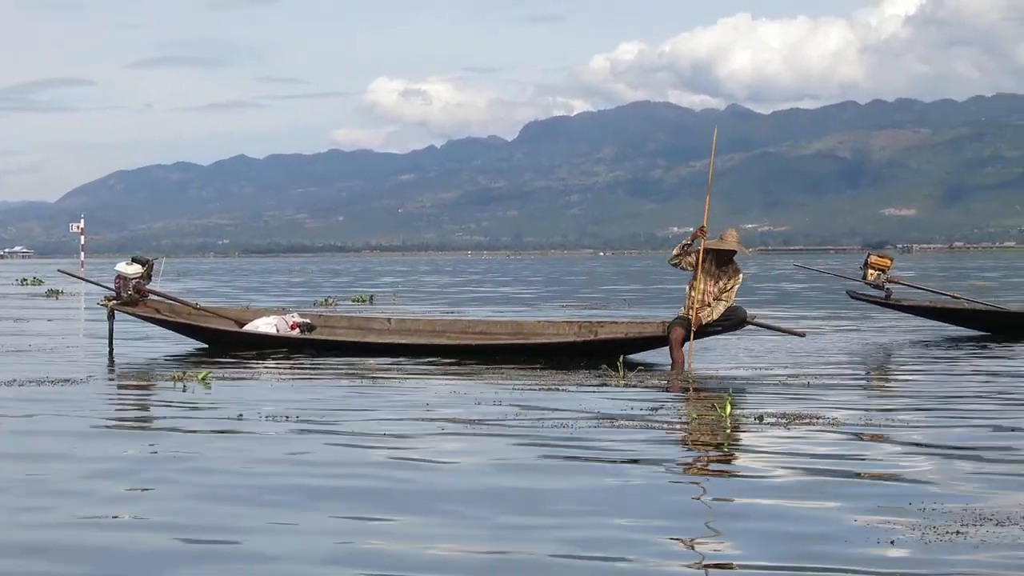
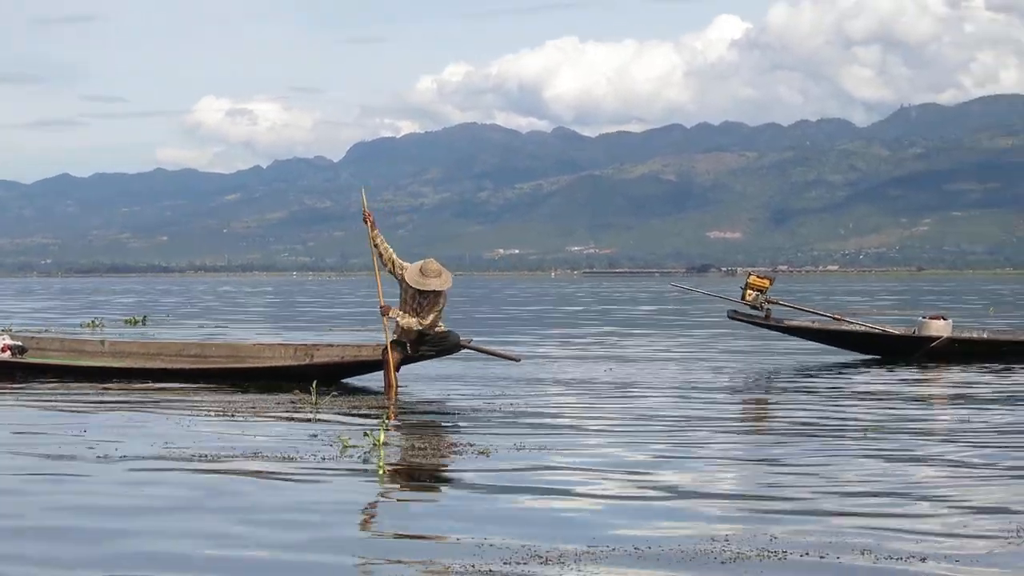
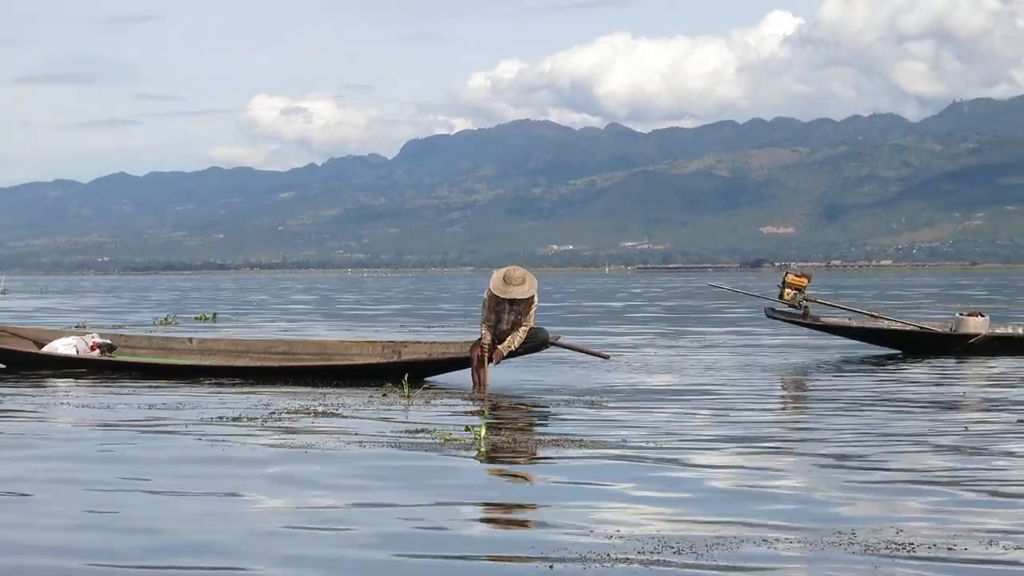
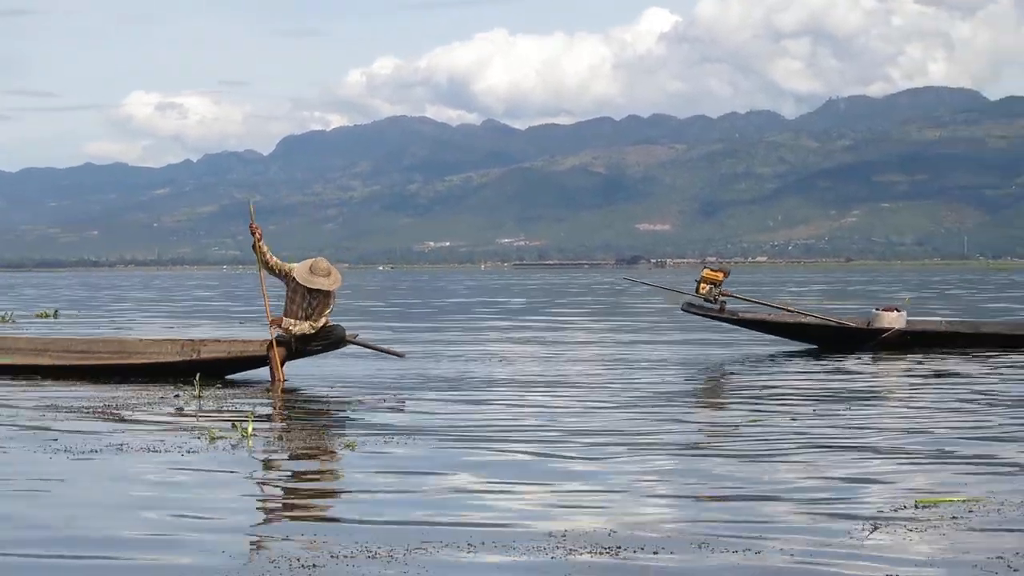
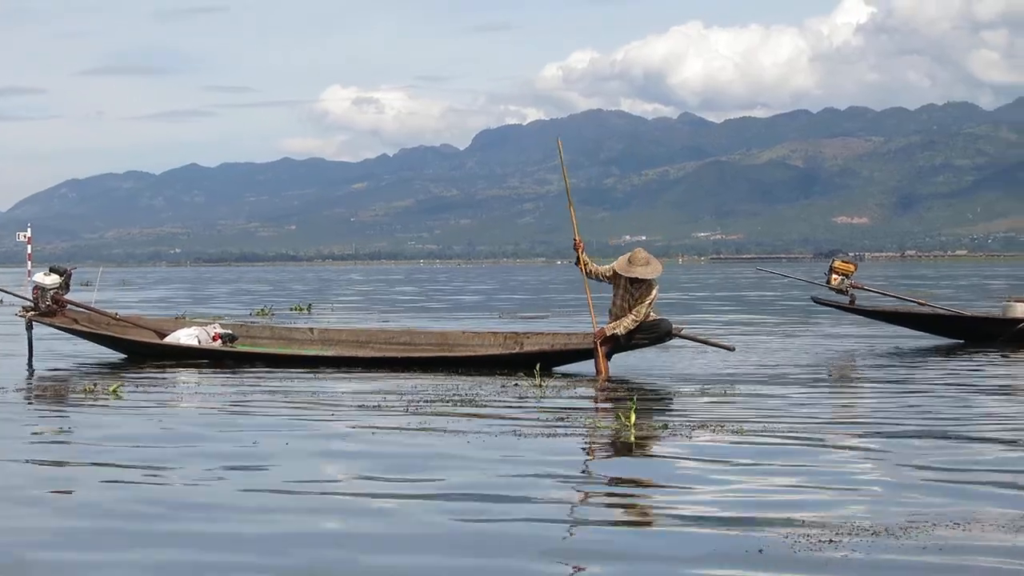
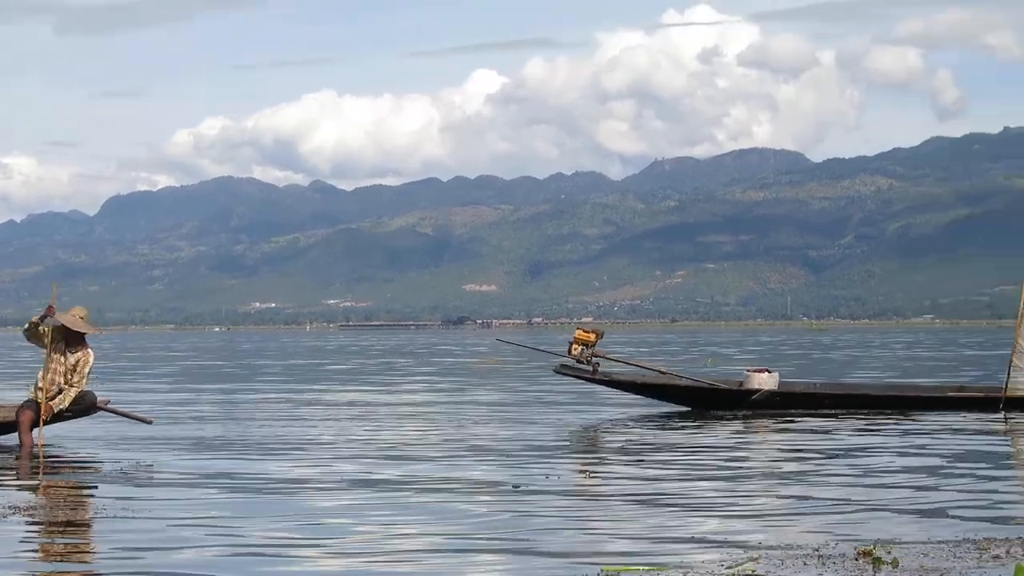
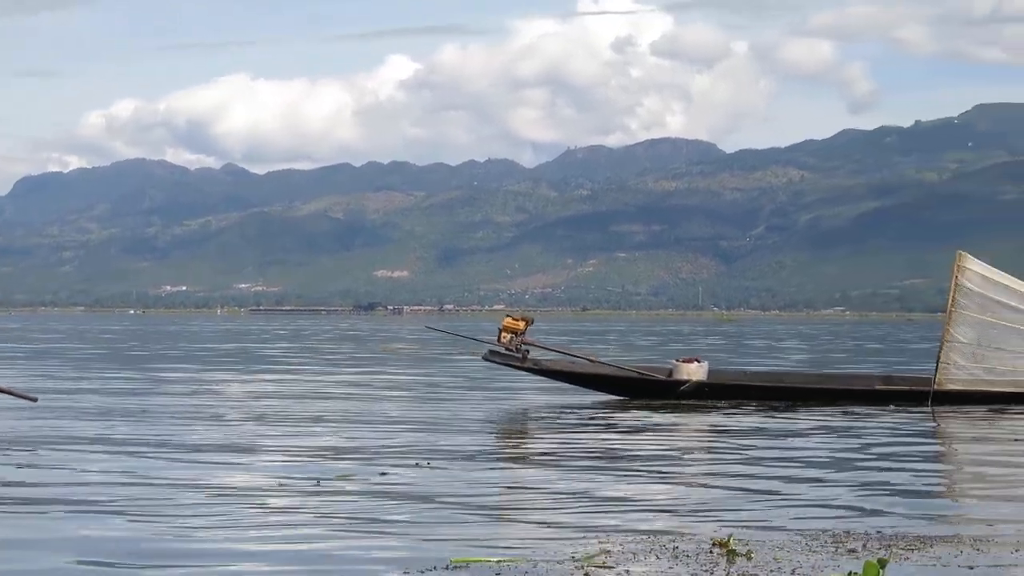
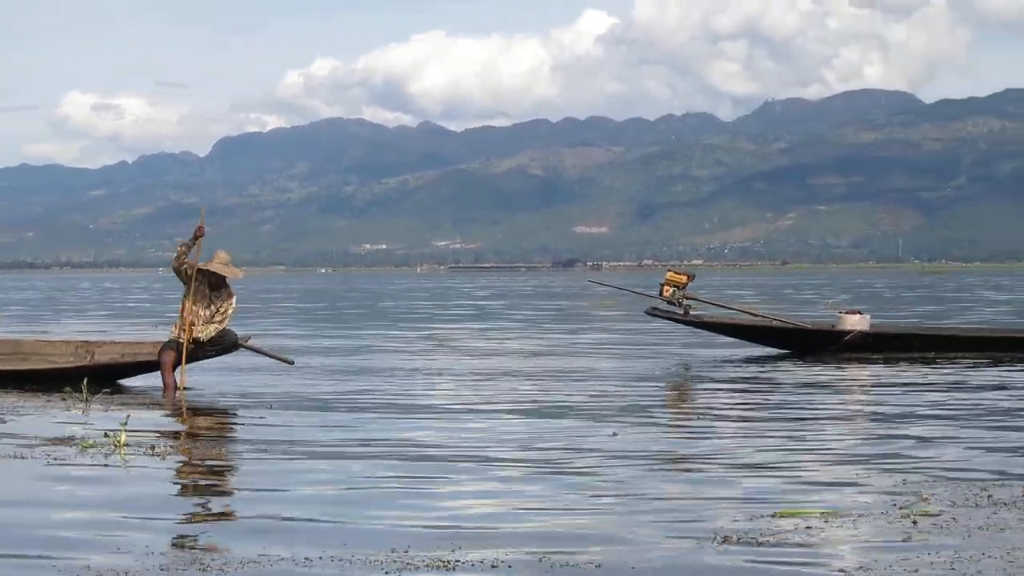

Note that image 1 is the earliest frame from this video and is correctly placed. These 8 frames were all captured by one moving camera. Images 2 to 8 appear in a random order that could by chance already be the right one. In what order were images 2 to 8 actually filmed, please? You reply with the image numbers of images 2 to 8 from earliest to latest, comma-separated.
5, 3, 2, 4, 8, 6, 7
